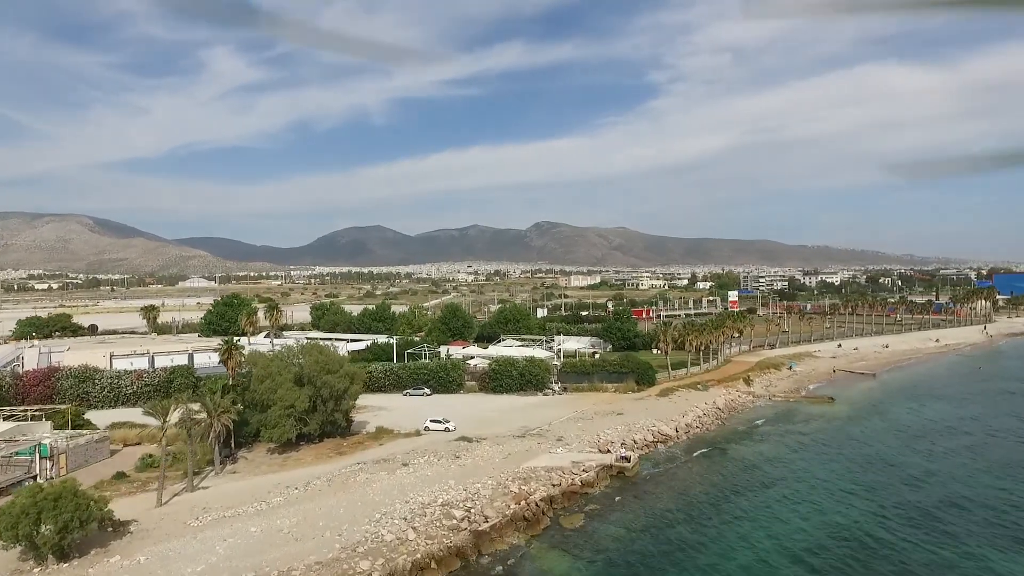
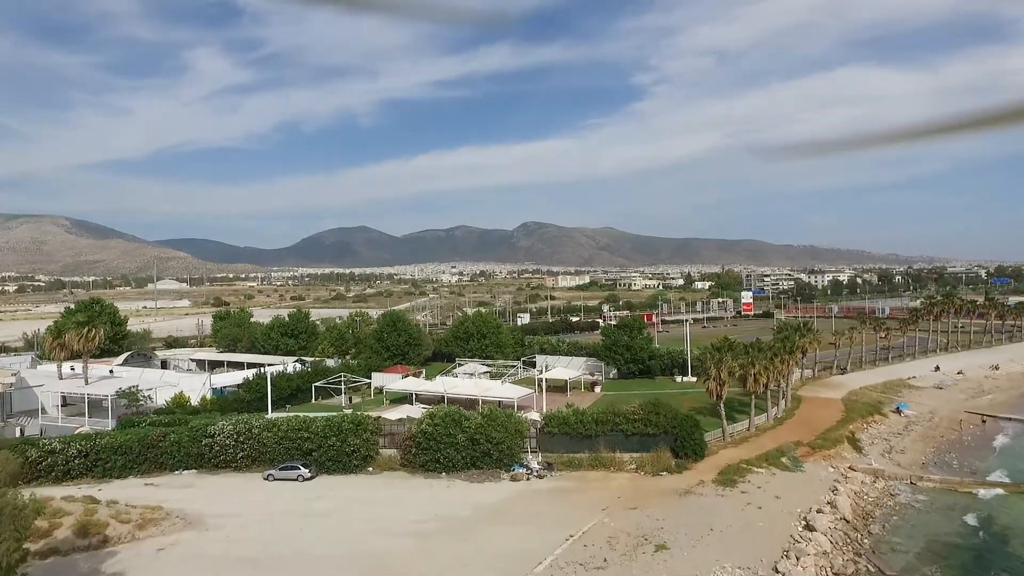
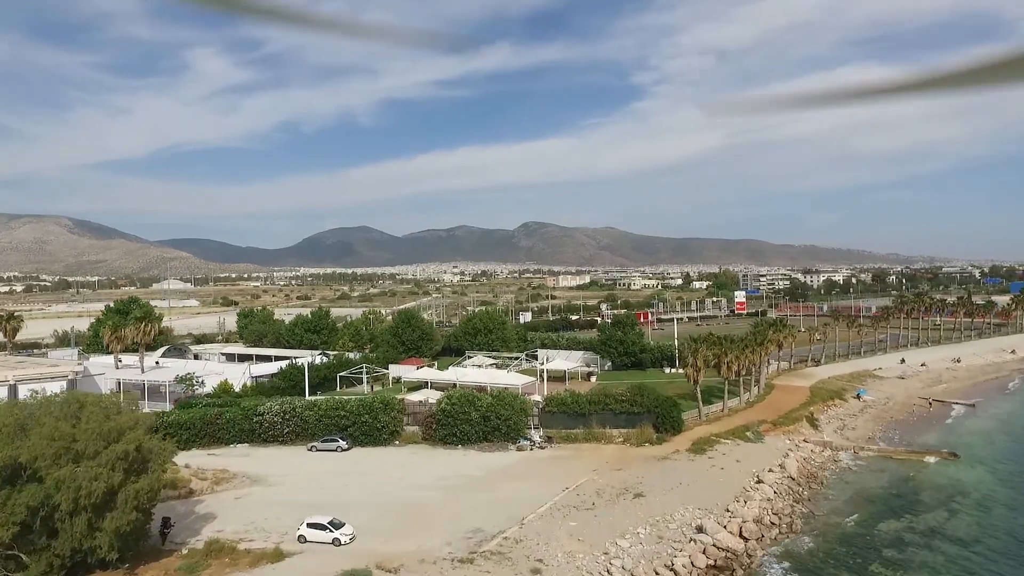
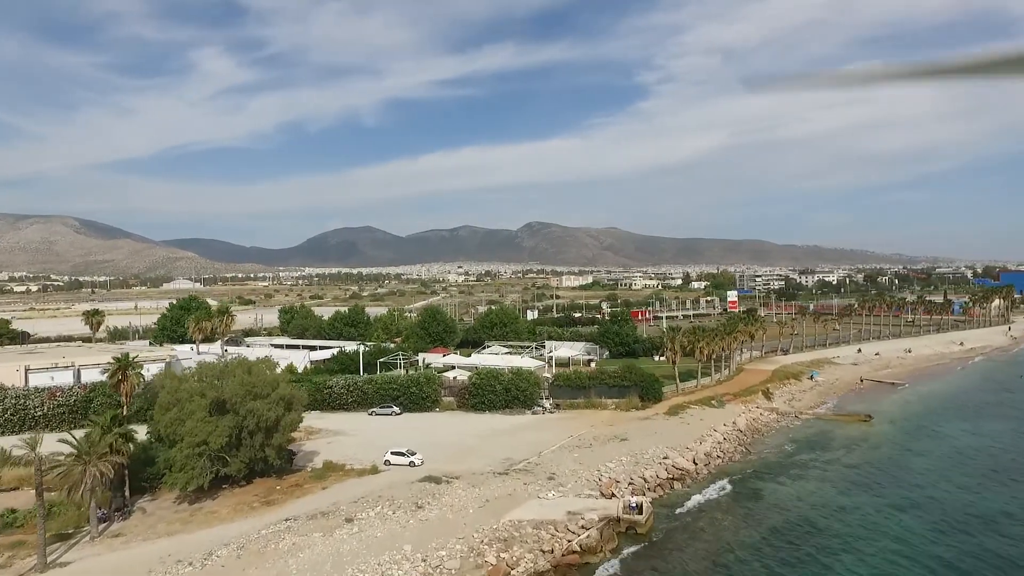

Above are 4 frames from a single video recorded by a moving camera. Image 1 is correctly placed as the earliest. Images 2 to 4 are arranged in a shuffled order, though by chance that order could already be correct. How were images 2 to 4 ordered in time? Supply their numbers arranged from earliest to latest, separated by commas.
4, 3, 2
